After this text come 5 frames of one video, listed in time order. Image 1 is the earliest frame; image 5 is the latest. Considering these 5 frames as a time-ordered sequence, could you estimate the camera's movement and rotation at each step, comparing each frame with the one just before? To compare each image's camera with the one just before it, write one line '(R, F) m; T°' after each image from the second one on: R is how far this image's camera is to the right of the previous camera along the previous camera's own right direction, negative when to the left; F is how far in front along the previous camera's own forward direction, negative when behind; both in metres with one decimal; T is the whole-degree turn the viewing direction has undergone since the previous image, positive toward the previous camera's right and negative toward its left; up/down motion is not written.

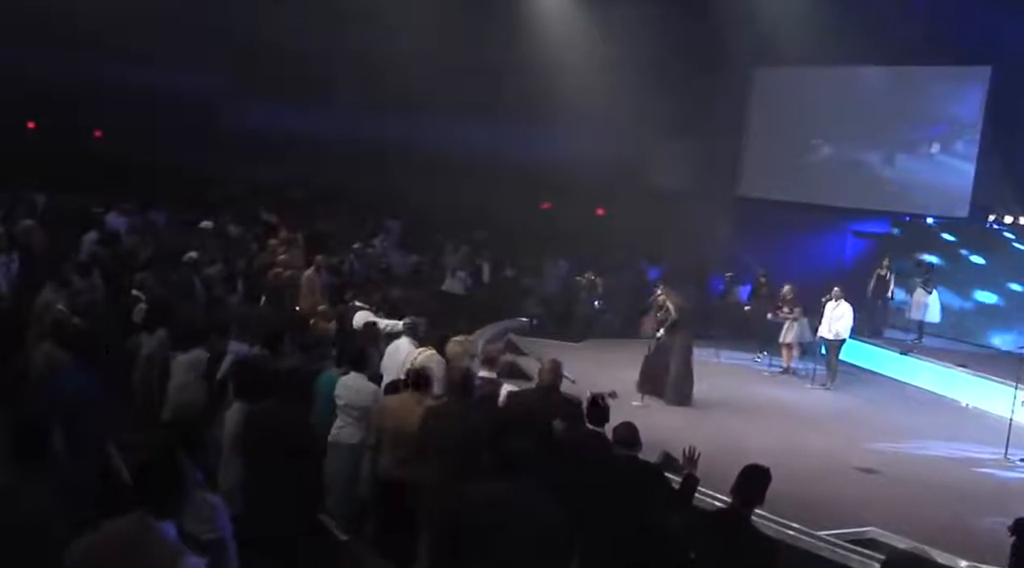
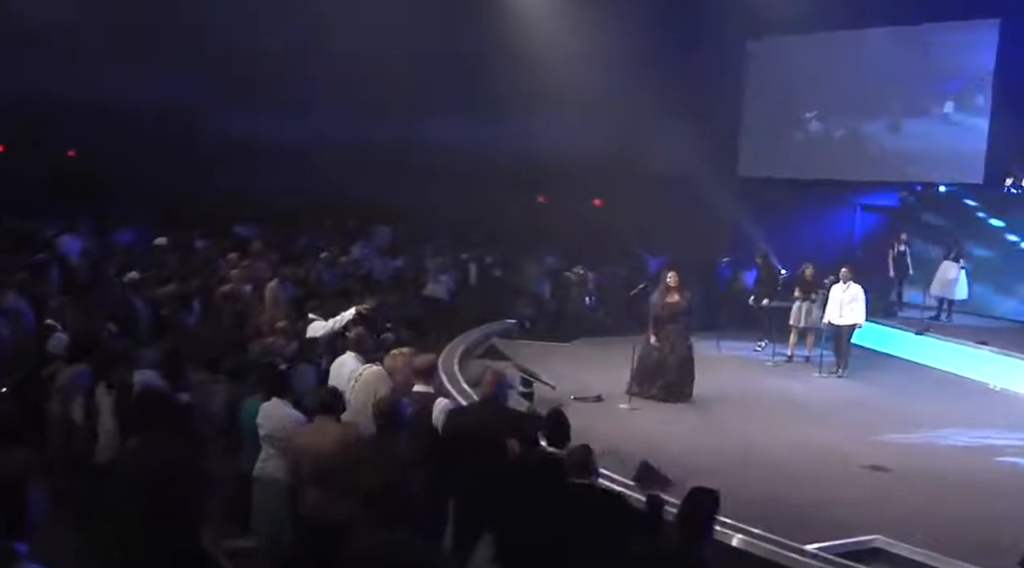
(+0.6, +0.8) m; -2°
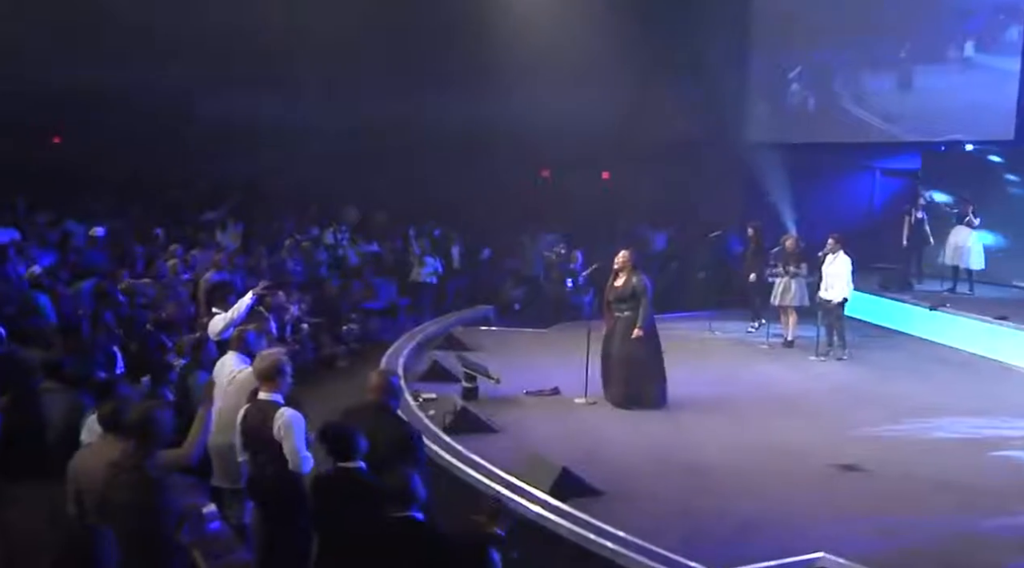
(+1.1, +1.0) m; -4°
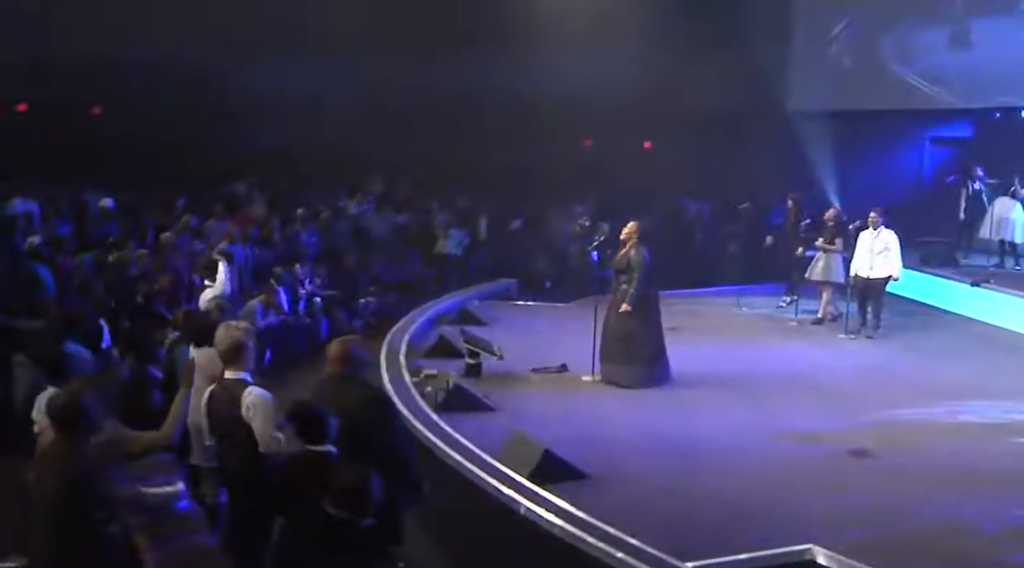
(+0.5, +0.3) m; -4°
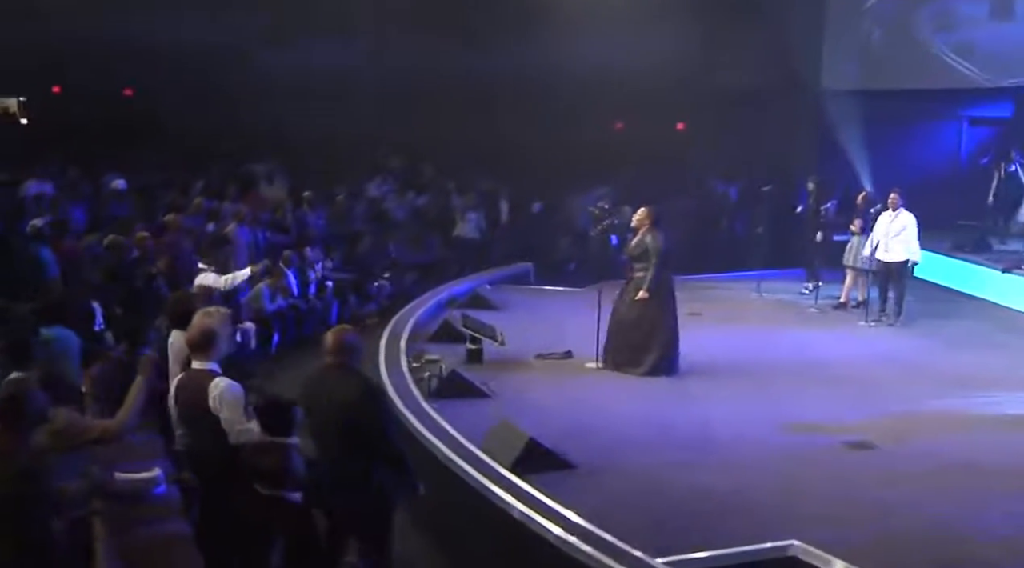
(+0.4, +0.2) m; -3°
